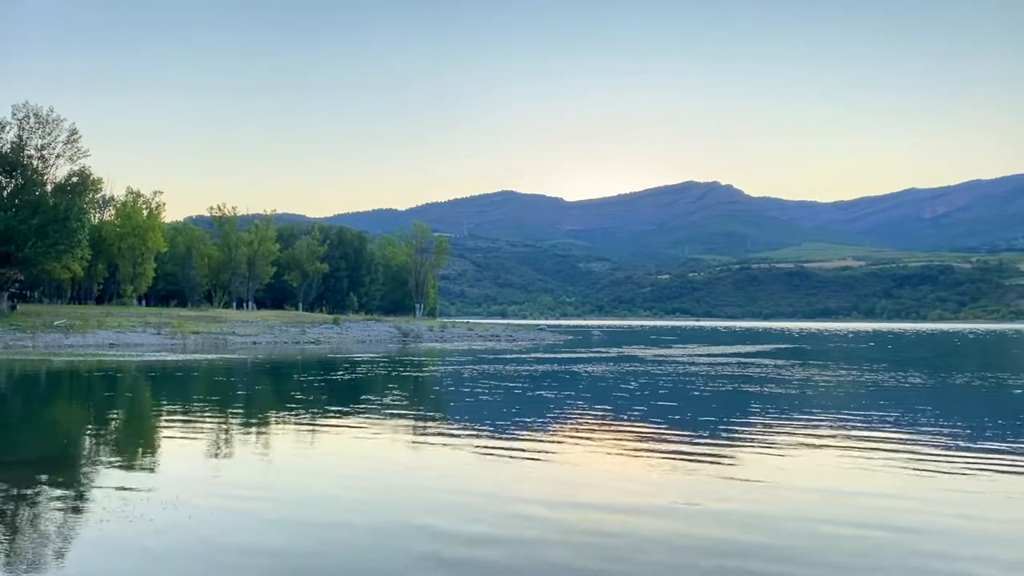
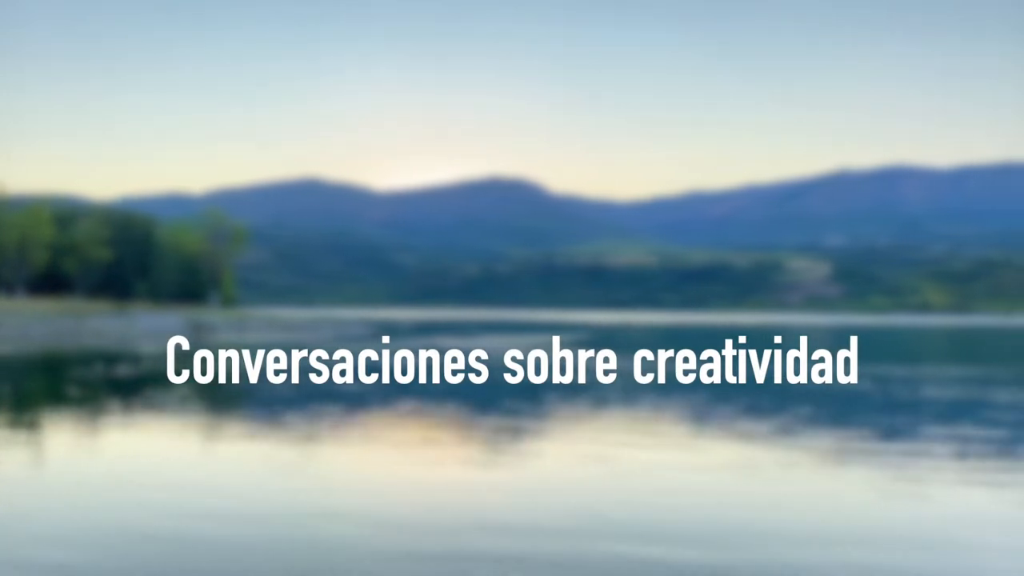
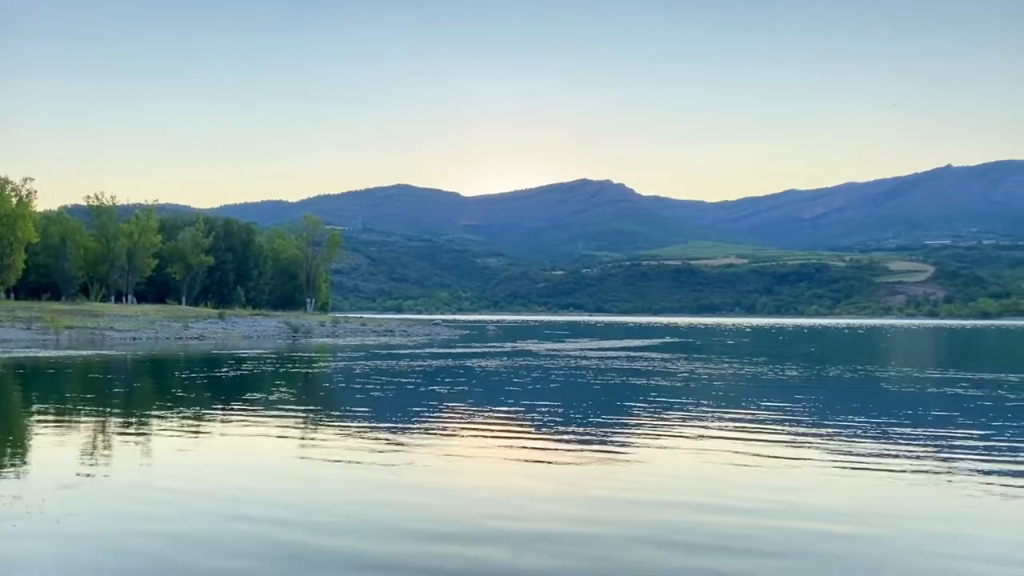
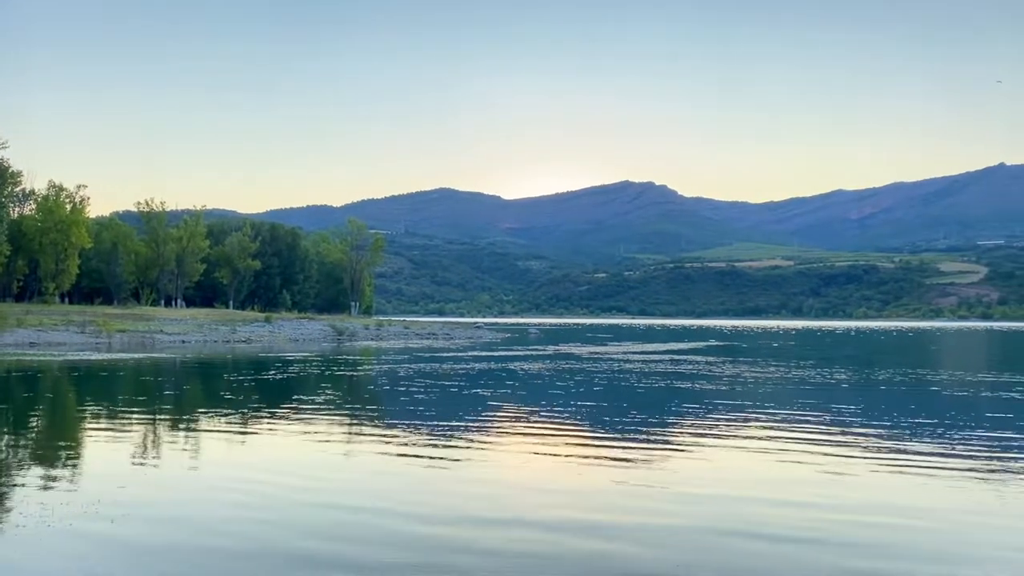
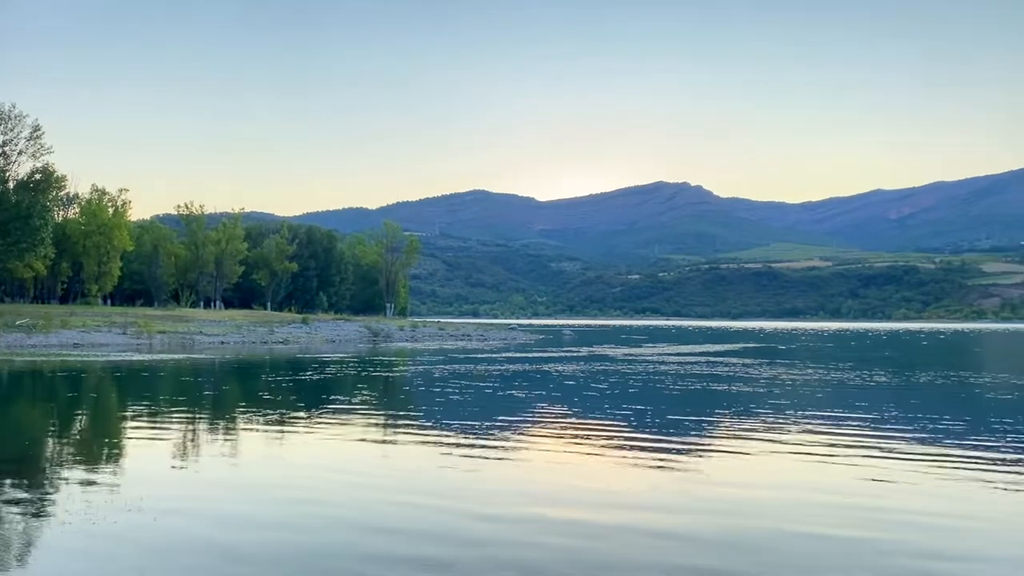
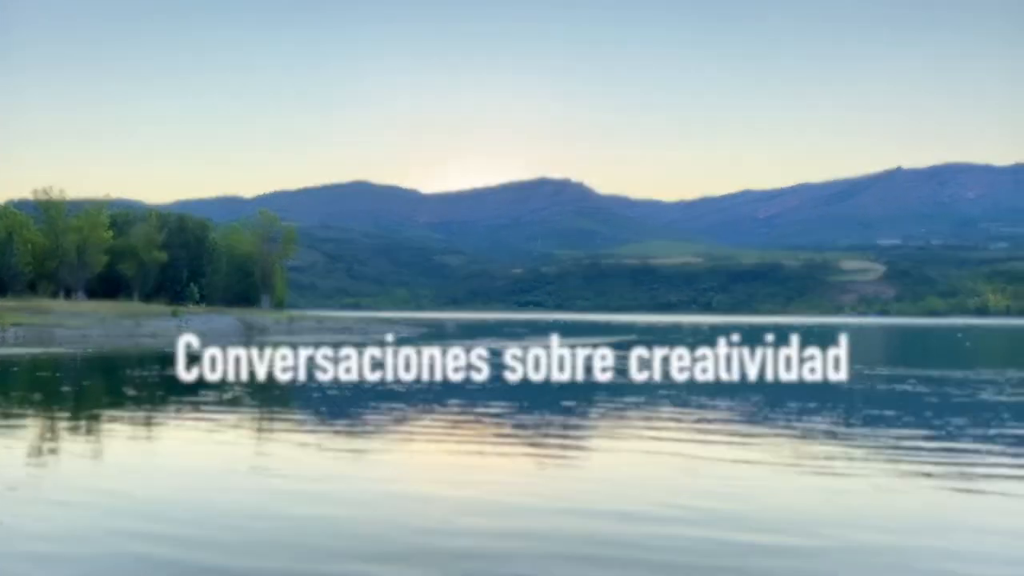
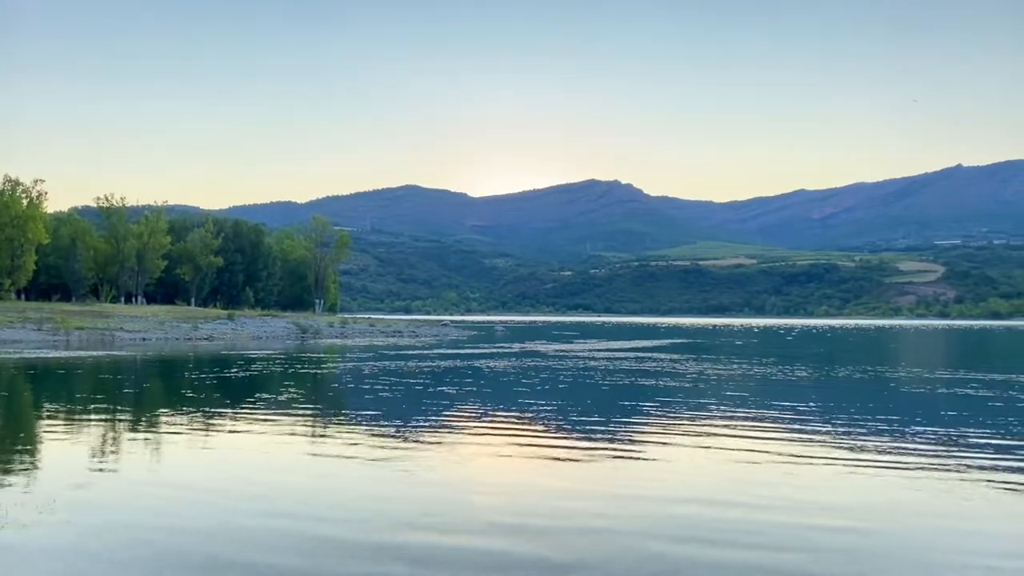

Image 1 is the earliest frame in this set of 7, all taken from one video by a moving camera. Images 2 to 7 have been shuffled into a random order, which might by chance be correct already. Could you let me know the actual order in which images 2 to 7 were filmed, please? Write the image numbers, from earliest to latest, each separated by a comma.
5, 4, 7, 3, 6, 2
